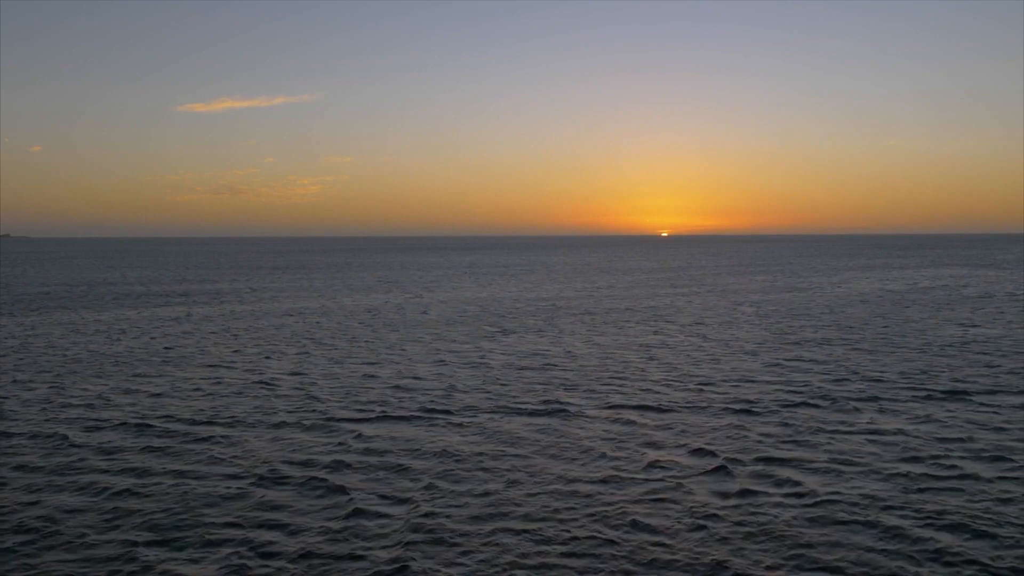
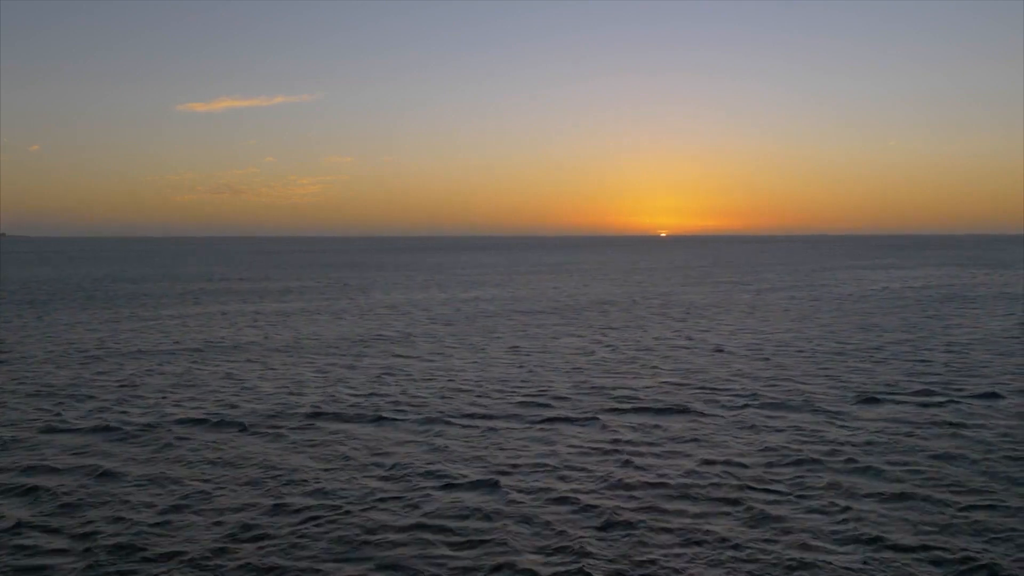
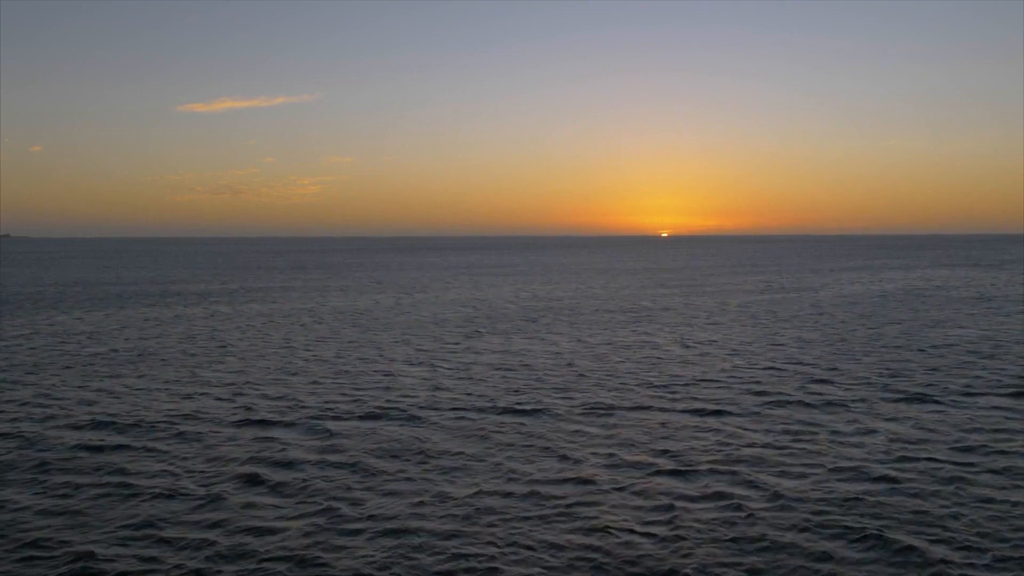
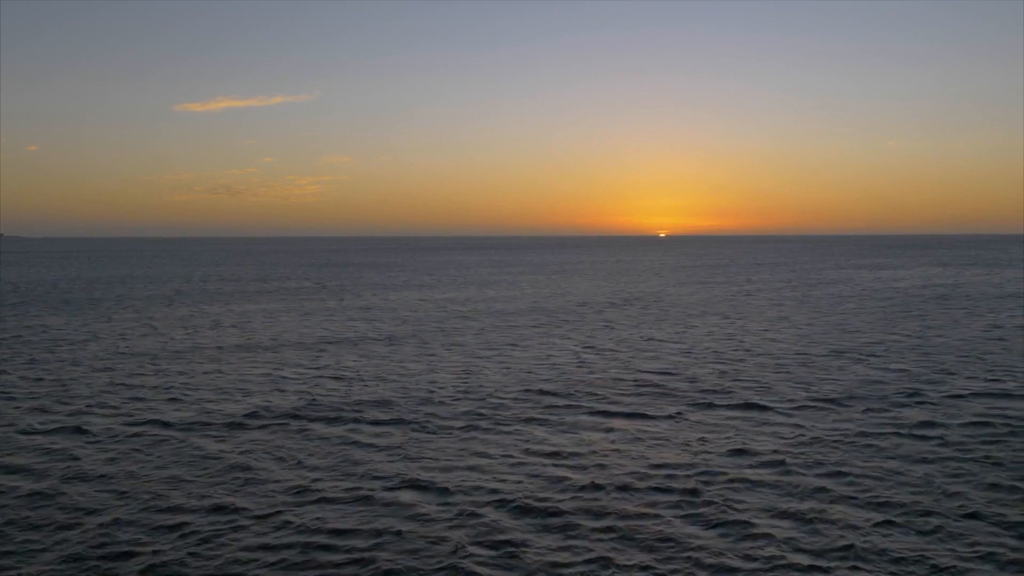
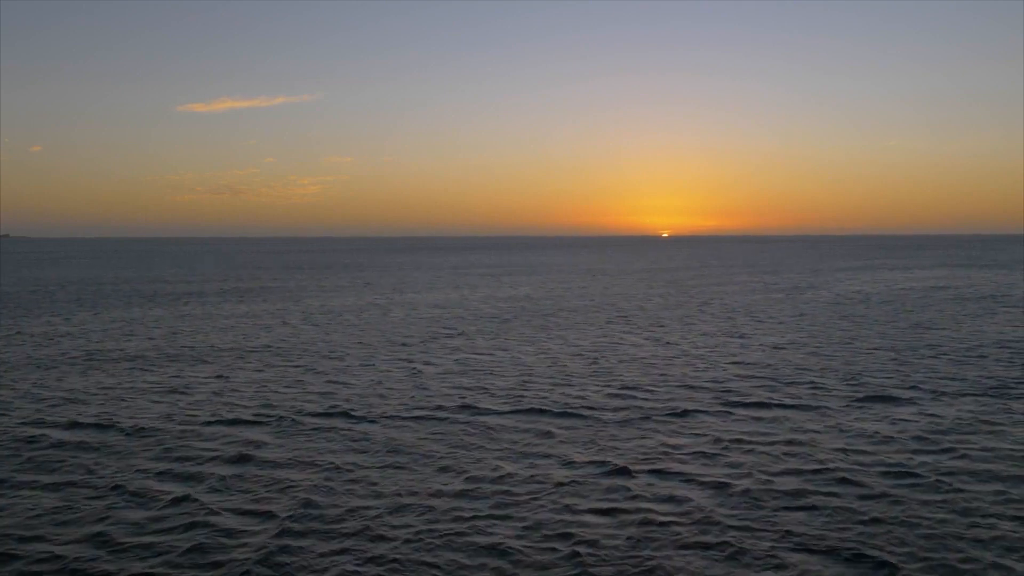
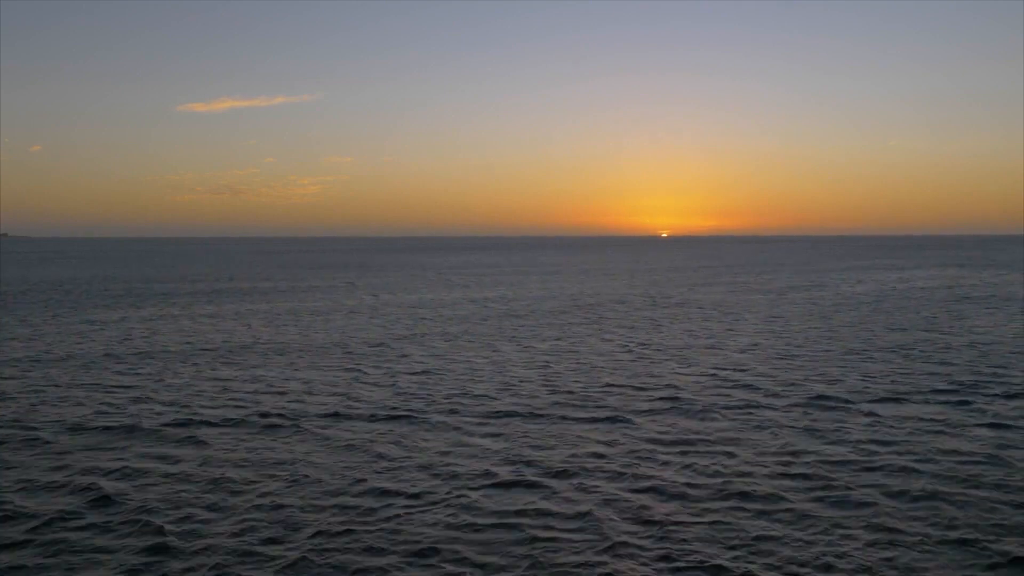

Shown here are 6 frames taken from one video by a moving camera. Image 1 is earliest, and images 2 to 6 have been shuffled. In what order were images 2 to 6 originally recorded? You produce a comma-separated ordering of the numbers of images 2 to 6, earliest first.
3, 5, 6, 2, 4
